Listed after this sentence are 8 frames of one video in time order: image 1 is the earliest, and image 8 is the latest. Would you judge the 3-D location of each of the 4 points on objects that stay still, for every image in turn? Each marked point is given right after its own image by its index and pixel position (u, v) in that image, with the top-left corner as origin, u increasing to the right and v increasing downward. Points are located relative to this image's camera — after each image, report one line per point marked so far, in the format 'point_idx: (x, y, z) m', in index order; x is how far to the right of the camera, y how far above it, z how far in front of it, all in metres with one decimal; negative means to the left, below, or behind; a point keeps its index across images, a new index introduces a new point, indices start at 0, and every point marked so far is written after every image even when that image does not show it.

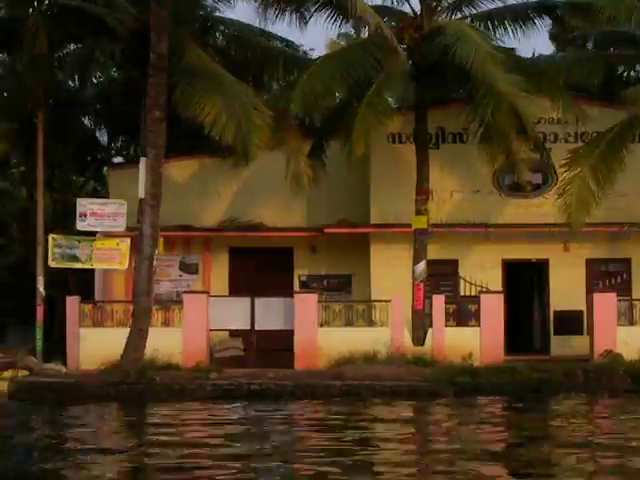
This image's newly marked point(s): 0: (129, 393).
0: (-3.1, -2.5, +19.9) m
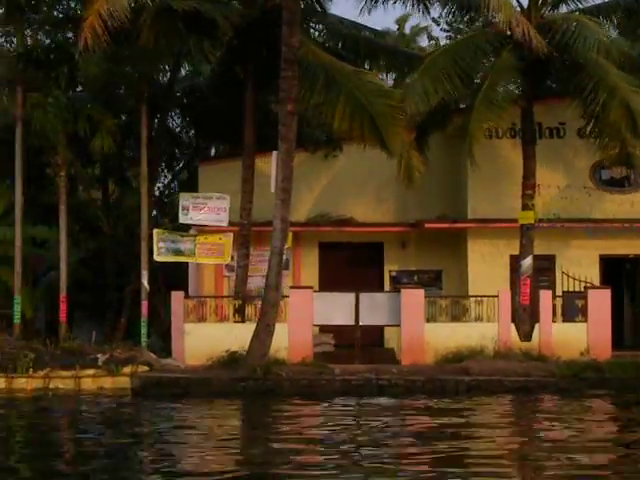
0: (-1.0, -2.5, +19.8) m
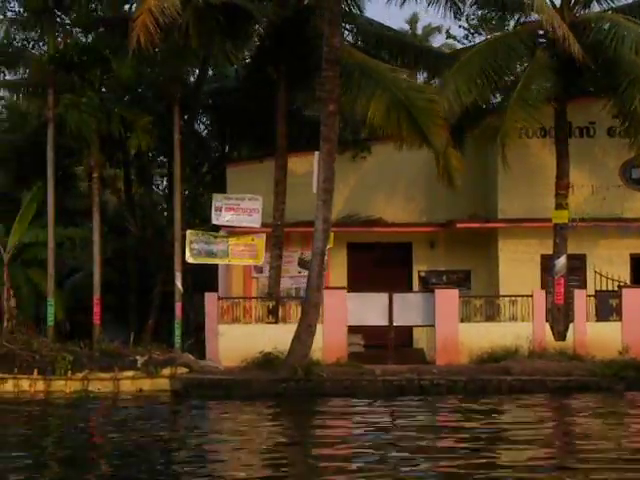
0: (-0.3, -2.5, +19.7) m
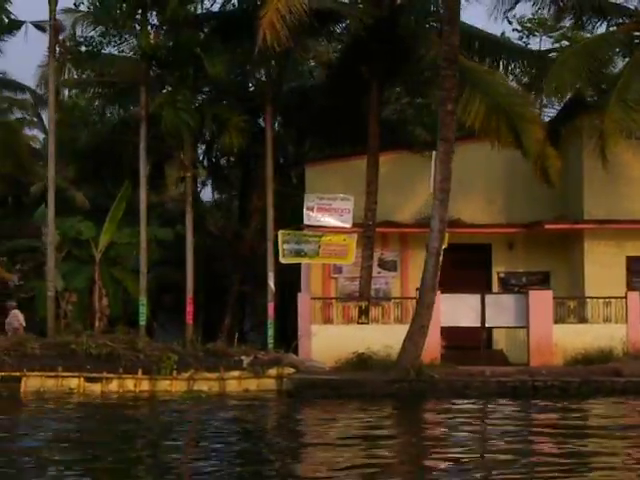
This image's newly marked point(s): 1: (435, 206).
0: (+1.5, -2.5, +19.6) m
1: (+1.8, +0.5, +19.3) m
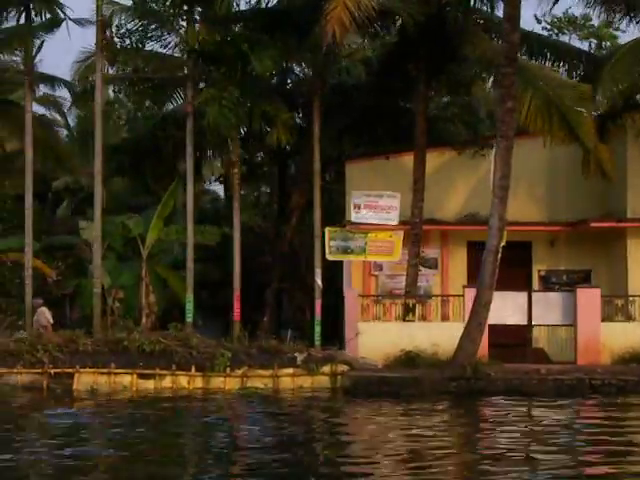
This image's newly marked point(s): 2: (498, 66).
0: (+2.4, -2.4, +19.6) m
1: (+2.8, +0.6, +19.3) m
2: (+2.8, +2.8, +19.3) m
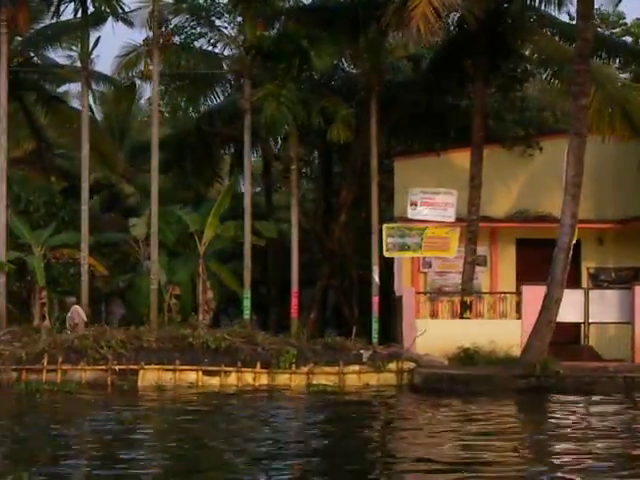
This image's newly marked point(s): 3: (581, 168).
0: (+3.5, -2.4, +19.6) m
1: (+3.9, +0.6, +19.2) m
2: (+4.0, +2.8, +19.2) m
3: (+4.1, +1.1, +19.2) m
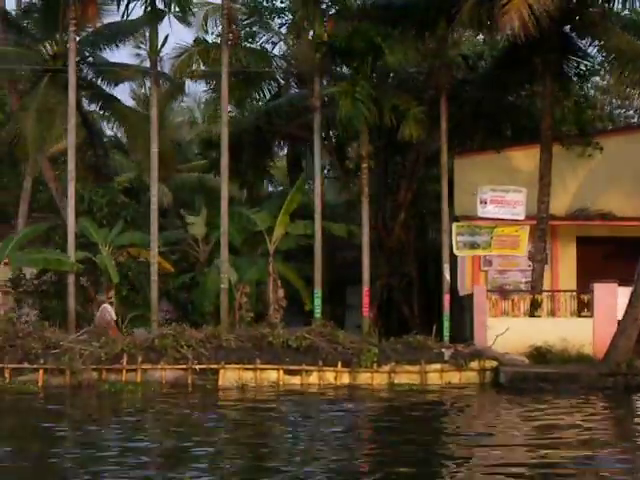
0: (+5.0, -2.3, +19.6) m
1: (+5.3, +0.7, +19.2) m
2: (+5.4, +2.9, +19.2) m
3: (+5.5, +1.2, +19.1) m
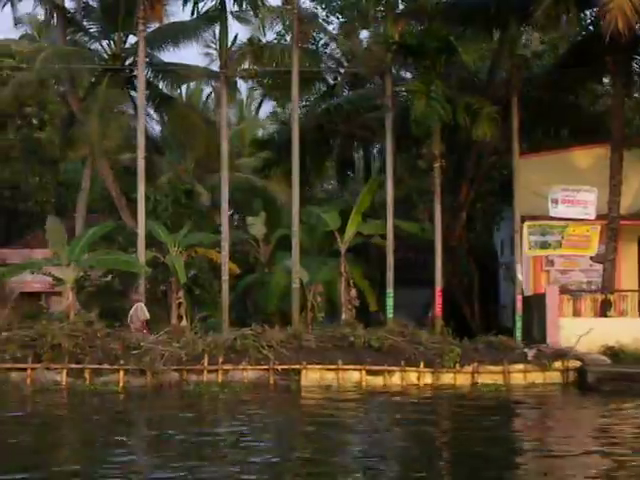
0: (+6.4, -2.3, +19.5) m
1: (+6.7, +0.7, +19.1) m
2: (+6.8, +2.9, +19.2) m
3: (+6.9, +1.2, +19.1) m
